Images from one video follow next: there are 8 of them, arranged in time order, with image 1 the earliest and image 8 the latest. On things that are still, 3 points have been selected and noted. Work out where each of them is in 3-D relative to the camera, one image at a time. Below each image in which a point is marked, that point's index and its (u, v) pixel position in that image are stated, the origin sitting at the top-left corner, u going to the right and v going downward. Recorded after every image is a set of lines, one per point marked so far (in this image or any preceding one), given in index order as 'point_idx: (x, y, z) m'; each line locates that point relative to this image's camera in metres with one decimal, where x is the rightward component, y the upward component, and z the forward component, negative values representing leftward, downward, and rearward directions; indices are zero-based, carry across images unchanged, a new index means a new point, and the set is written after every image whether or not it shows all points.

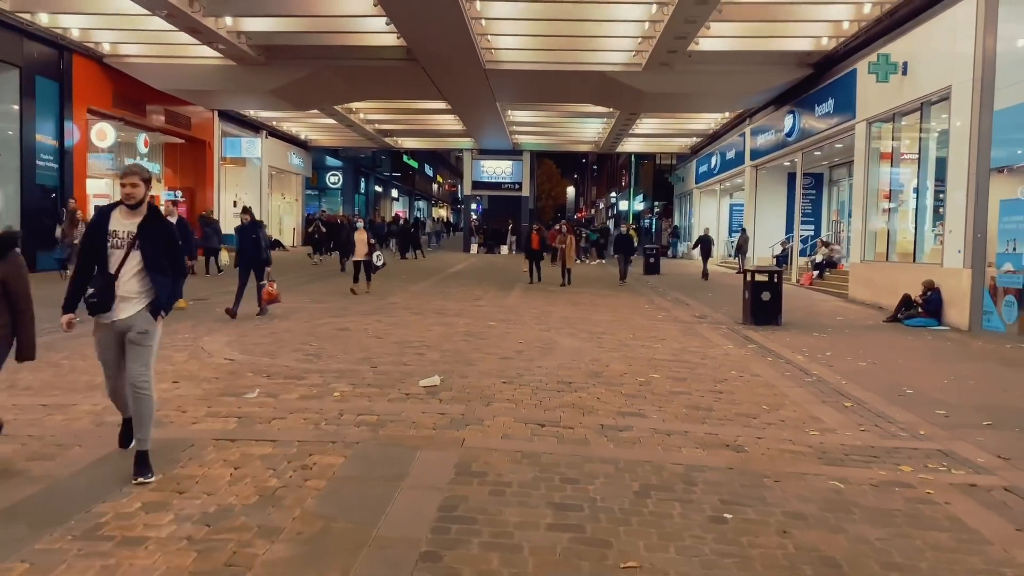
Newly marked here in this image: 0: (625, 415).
0: (+0.9, -1.0, +6.4) m
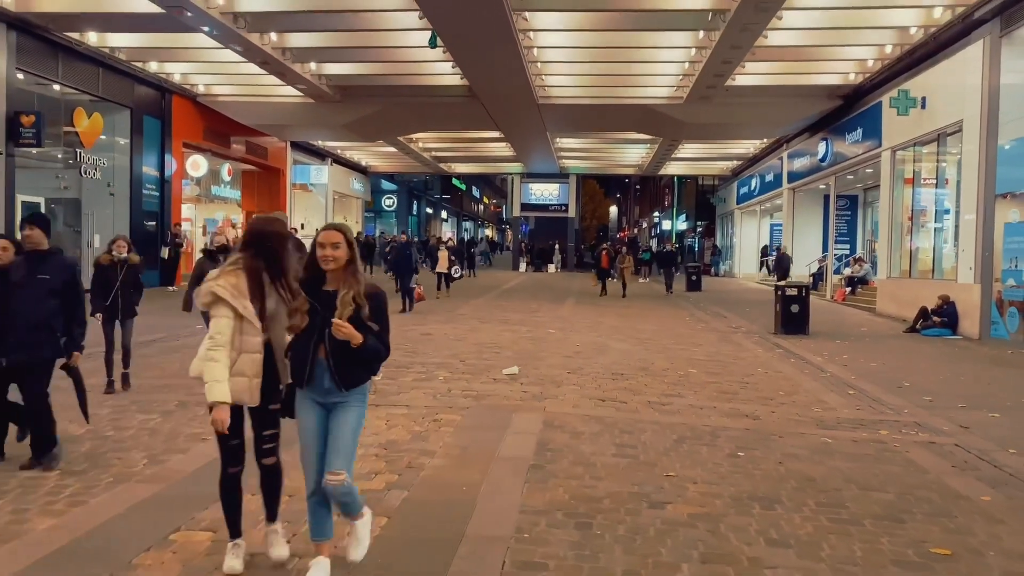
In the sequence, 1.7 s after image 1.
0: (+1.5, -1.0, +8.1) m
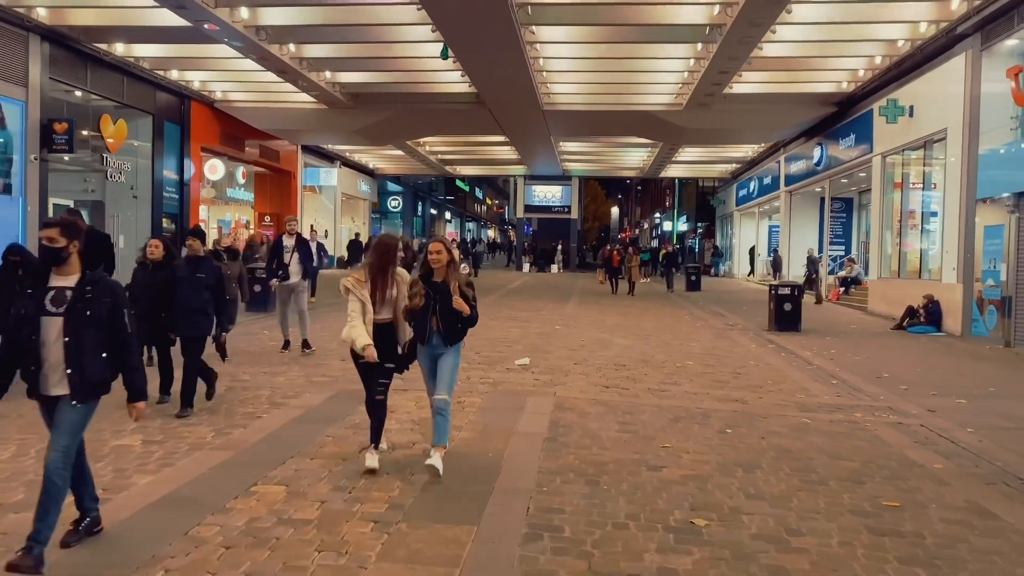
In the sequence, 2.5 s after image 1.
0: (+1.7, -1.0, +9.0) m
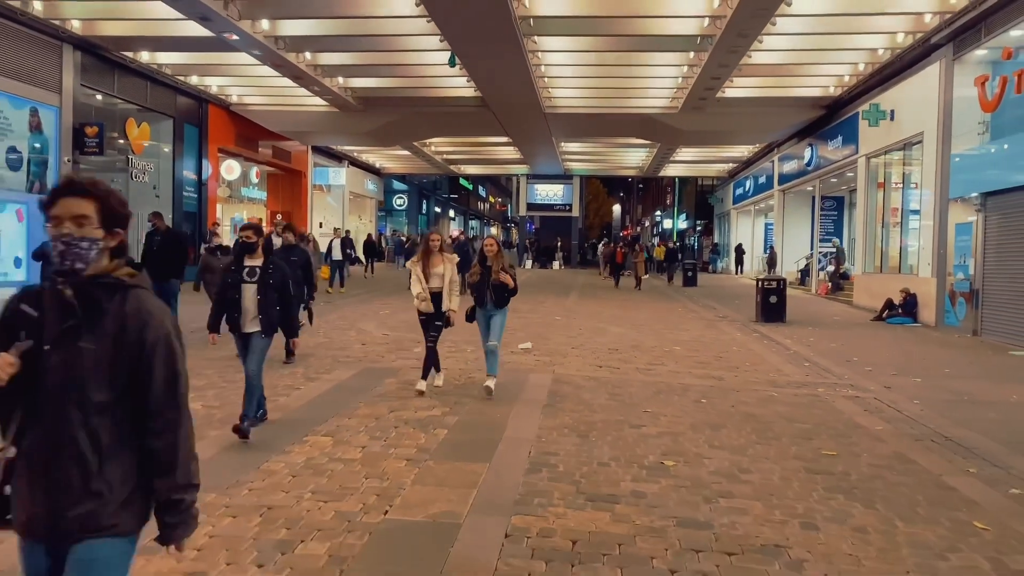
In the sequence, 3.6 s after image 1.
0: (+1.7, -0.9, +10.0) m
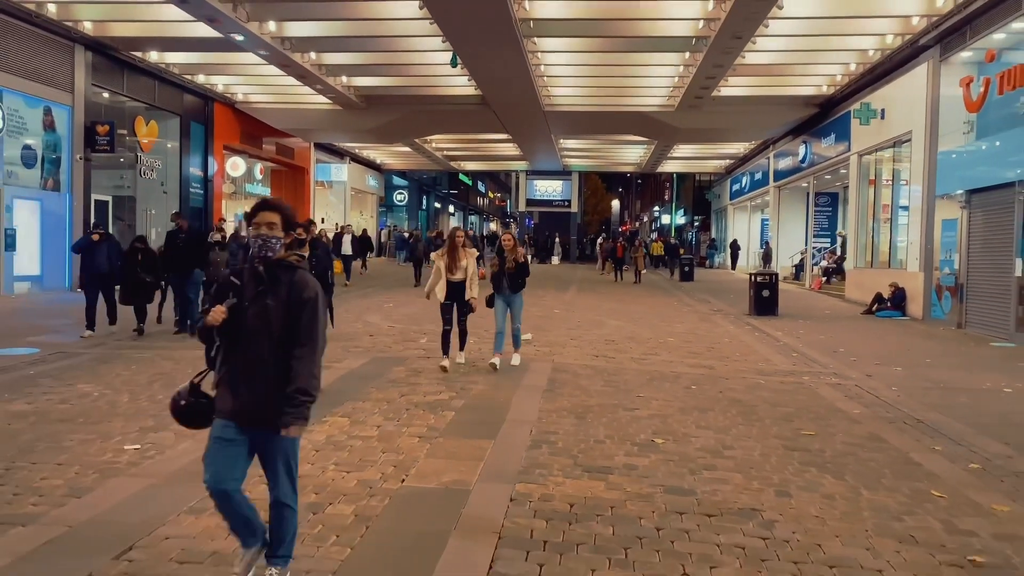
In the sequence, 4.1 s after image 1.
0: (+1.7, -0.8, +10.5) m
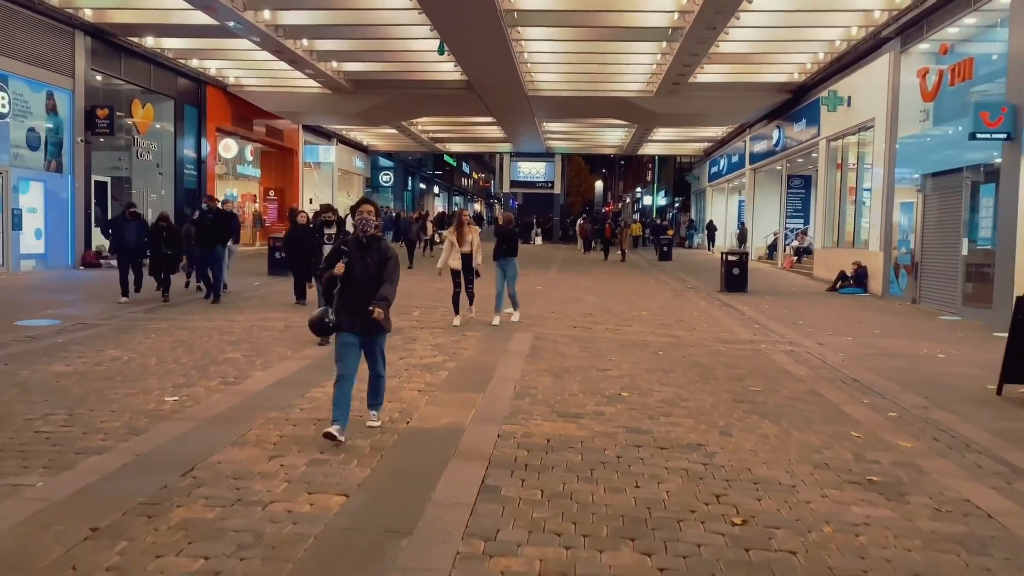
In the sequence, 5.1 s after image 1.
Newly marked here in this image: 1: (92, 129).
0: (+1.5, -0.5, +11.5) m
1: (-9.6, +3.7, +19.0) m
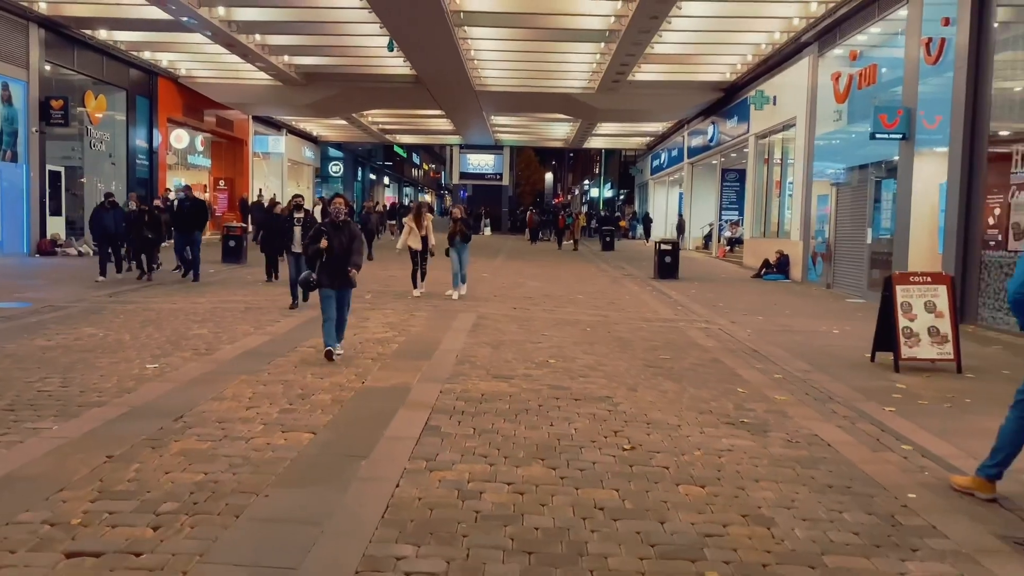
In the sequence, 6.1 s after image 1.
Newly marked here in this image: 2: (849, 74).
0: (+0.7, -0.3, +12.6) m
1: (-10.9, +4.0, +19.4) m
2: (+6.9, +4.4, +16.9) m
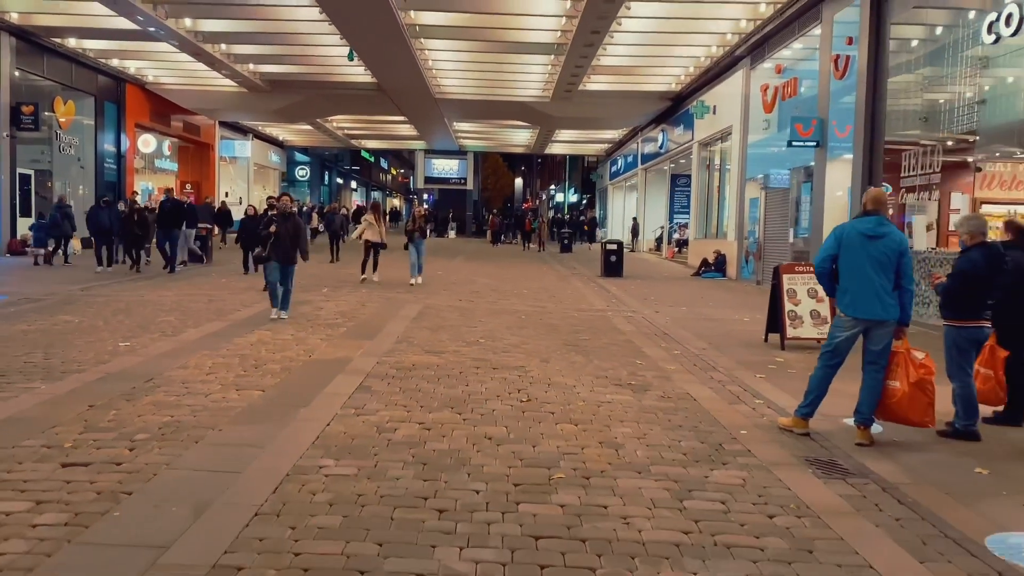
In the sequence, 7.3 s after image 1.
0: (-0.2, -0.2, +13.8) m
1: (-12.0, +4.0, +20.1) m
2: (+5.8, +4.4, +18.3) m
